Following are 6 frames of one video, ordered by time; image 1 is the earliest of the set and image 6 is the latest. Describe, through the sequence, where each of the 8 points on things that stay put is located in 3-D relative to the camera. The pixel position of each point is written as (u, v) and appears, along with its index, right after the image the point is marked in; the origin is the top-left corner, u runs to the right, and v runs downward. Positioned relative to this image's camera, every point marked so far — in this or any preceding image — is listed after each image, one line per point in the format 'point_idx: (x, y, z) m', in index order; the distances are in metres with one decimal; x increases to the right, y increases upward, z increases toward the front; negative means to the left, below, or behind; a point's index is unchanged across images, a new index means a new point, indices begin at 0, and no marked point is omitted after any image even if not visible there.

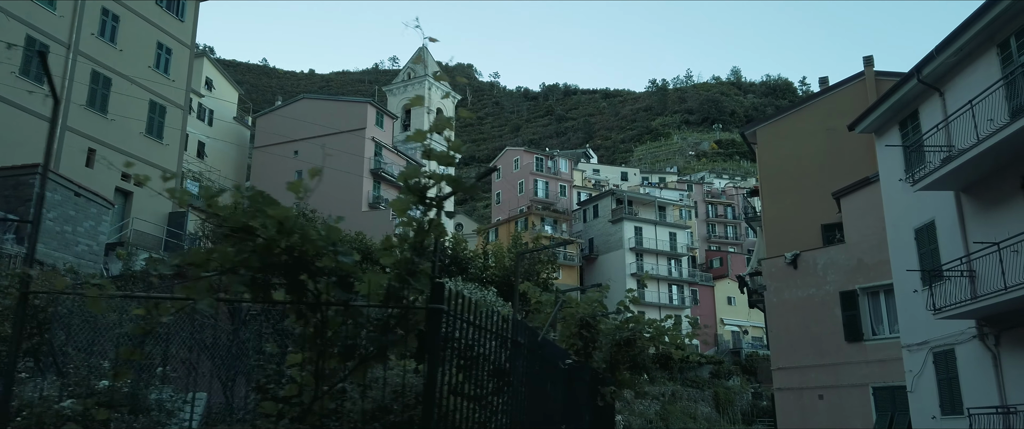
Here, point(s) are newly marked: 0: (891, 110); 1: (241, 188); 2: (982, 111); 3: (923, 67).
0: (+8.4, +2.3, +16.6) m
1: (-1.2, +0.1, +3.1) m
2: (+8.4, +1.9, +13.4) m
3: (+8.1, +2.9, +14.7) m
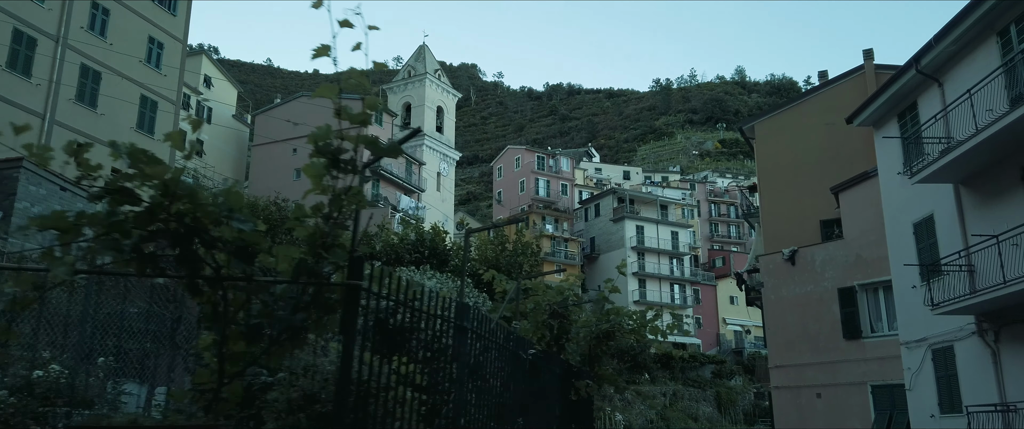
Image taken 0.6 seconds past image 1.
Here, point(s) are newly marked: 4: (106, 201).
0: (+8.2, +2.4, +16.2) m
1: (-1.5, +0.3, +2.8) m
2: (+8.2, +2.0, +13.0) m
3: (+7.9, +3.0, +14.3) m
4: (-1.5, +0.1, +2.8) m
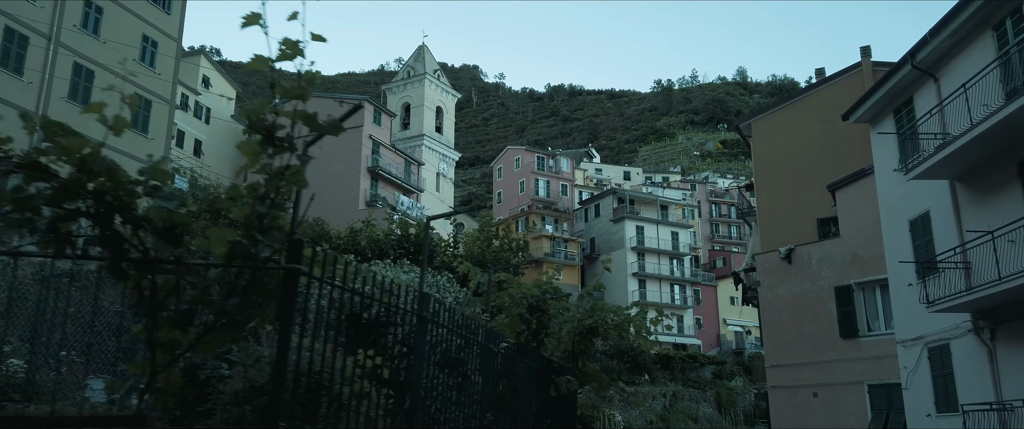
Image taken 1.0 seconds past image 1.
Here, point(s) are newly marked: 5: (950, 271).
0: (+8.0, +2.5, +16.1) m
1: (-1.7, +0.3, +2.6) m
2: (+8.0, +2.0, +12.8) m
3: (+7.7, +3.1, +14.2) m
4: (-1.7, +0.1, +2.7) m
5: (+7.8, -1.0, +13.4) m
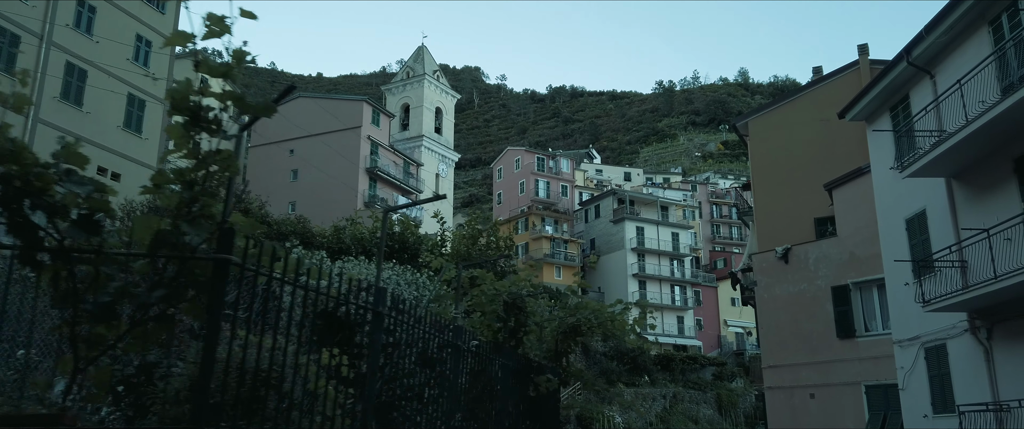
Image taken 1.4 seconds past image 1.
0: (+7.9, +2.5, +15.9) m
1: (-1.9, +0.4, +2.5) m
2: (+7.8, +2.1, +12.7) m
3: (+7.5, +3.1, +14.0) m
4: (-2.0, +0.2, +2.5) m
5: (+7.7, -1.0, +13.2) m
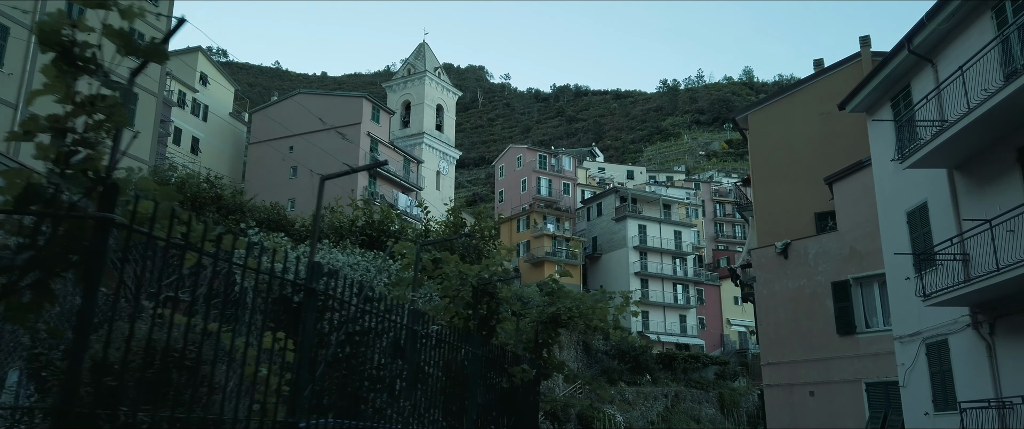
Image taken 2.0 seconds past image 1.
0: (+7.7, +2.7, +15.5) m
1: (-2.1, +0.5, +2.2) m
2: (+7.6, +2.2, +12.3) m
3: (+7.3, +3.3, +13.6) m
4: (-2.2, +0.3, +2.2) m
5: (+7.5, -0.8, +12.8) m
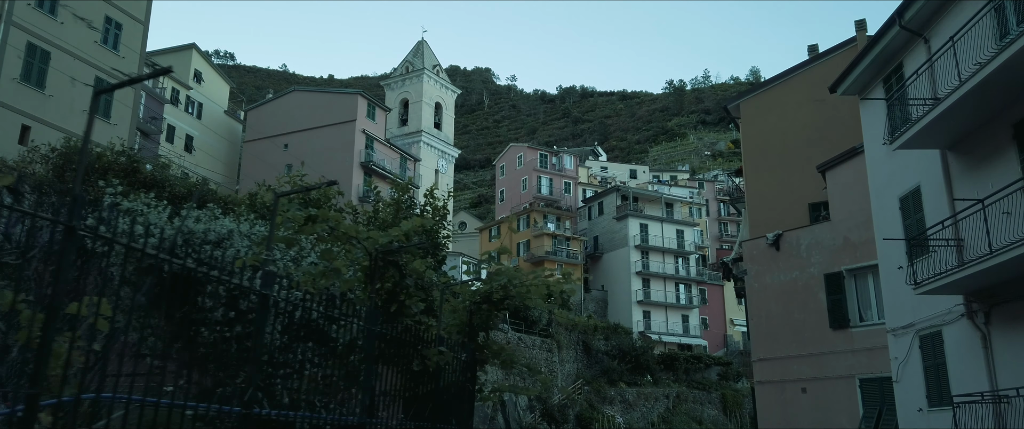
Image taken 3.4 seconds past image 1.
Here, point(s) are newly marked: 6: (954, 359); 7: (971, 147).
0: (+7.1, +2.9, +14.7) m
1: (-2.8, +0.8, +1.5) m
2: (+7.0, +2.5, +11.5) m
3: (+6.8, +3.5, +12.9) m
4: (-2.9, +0.6, +1.5) m
5: (+6.9, -0.6, +12.0) m
6: (+7.2, -2.4, +12.2) m
7: (+7.3, +1.1, +12.0) m
